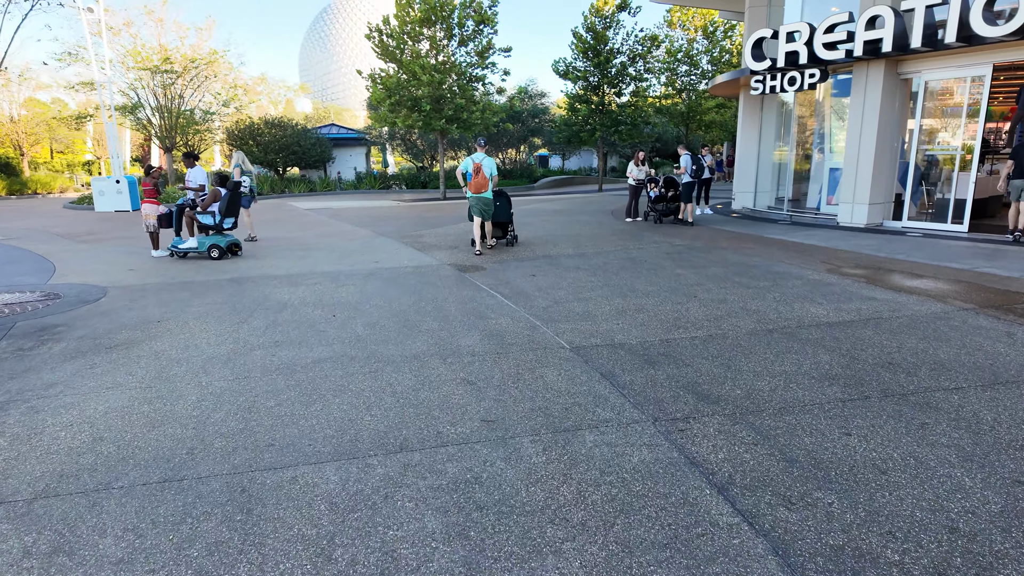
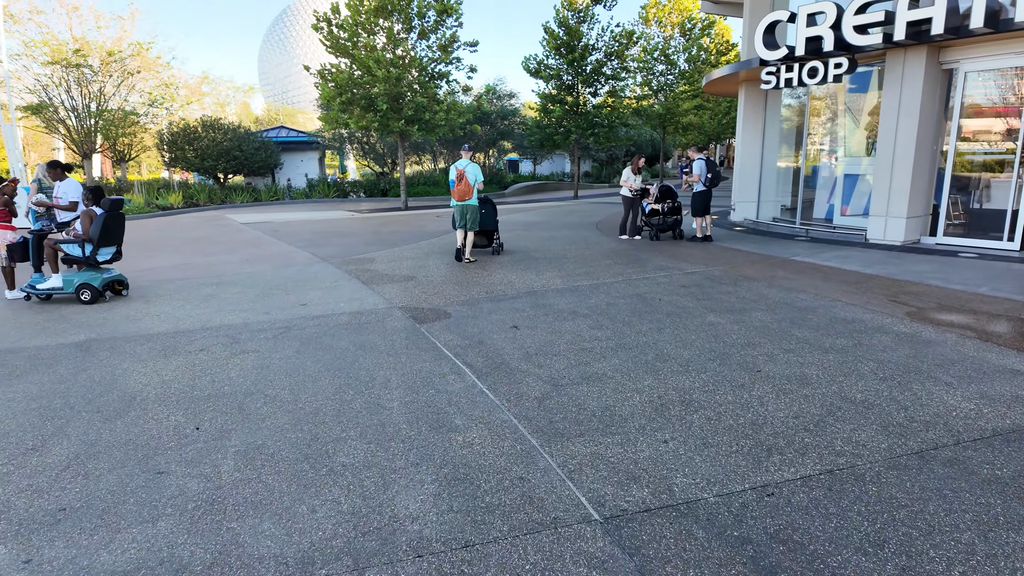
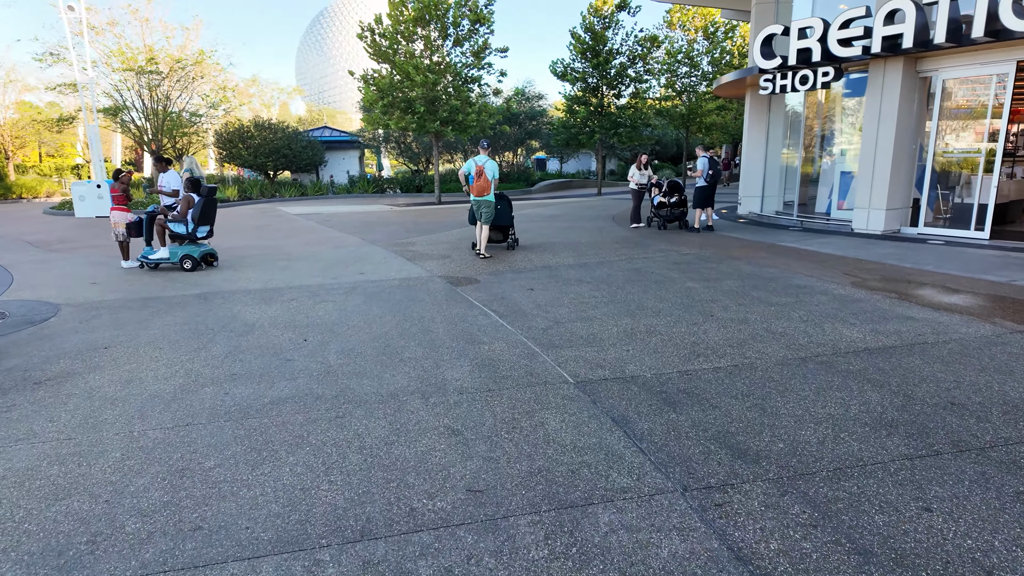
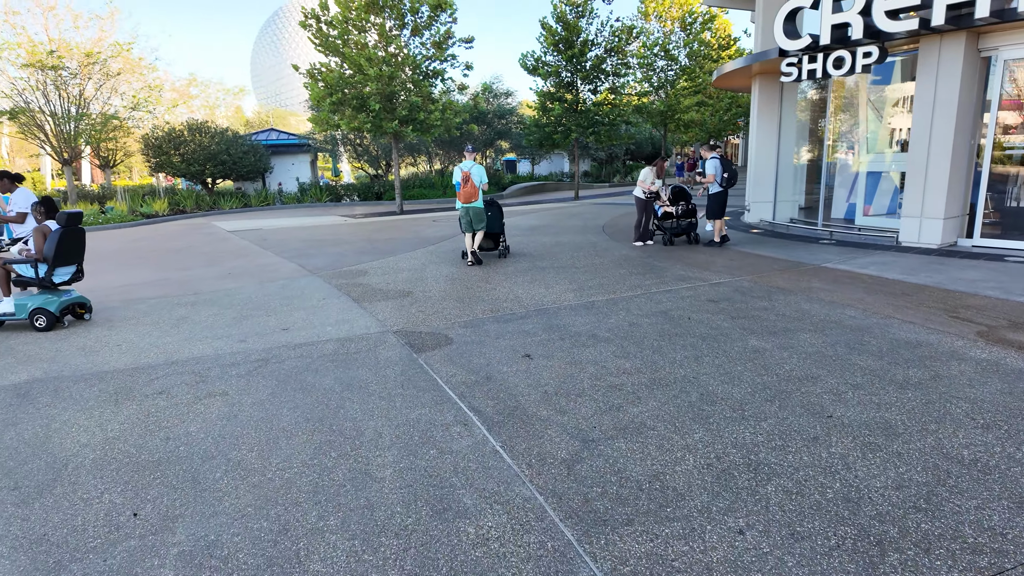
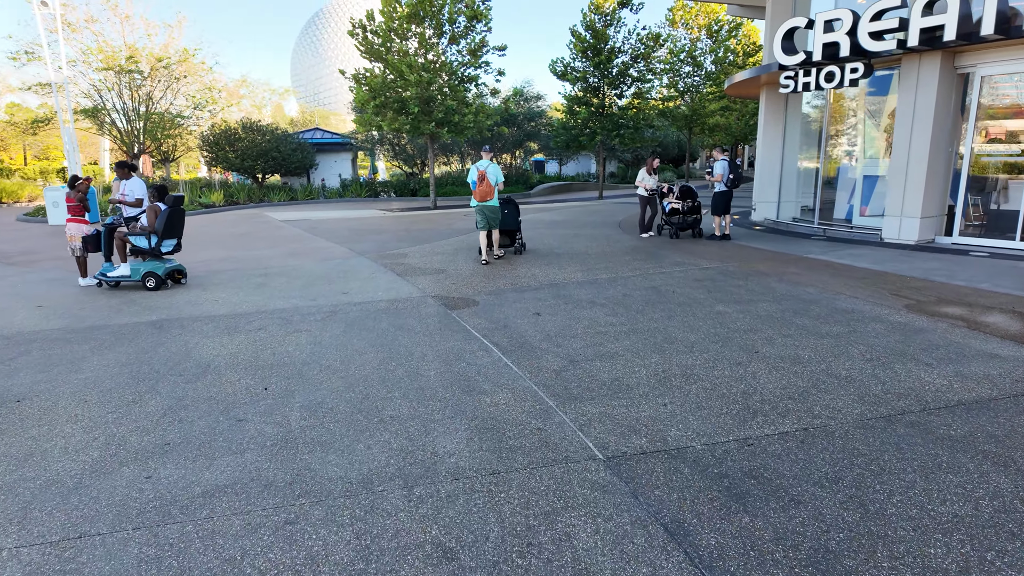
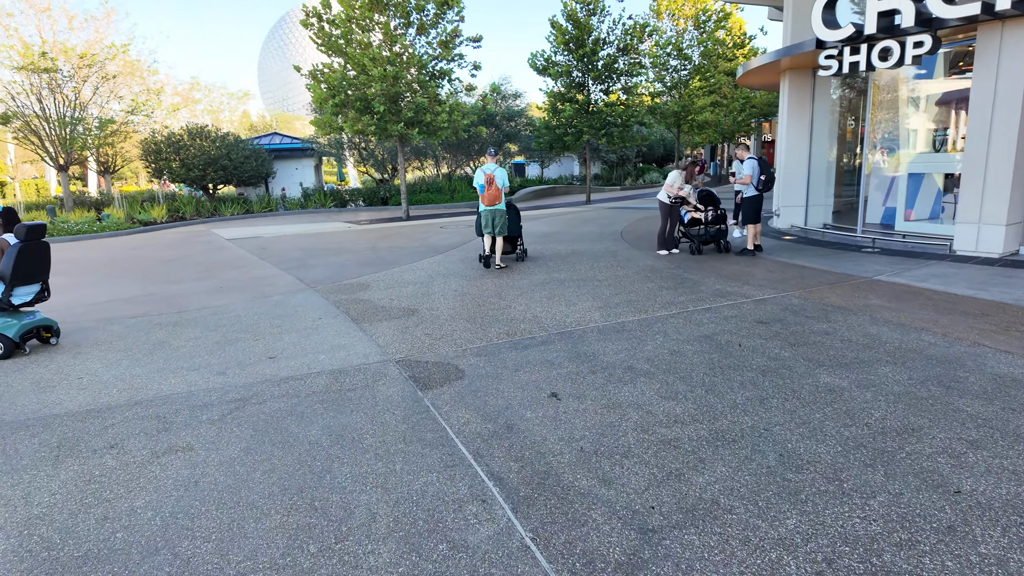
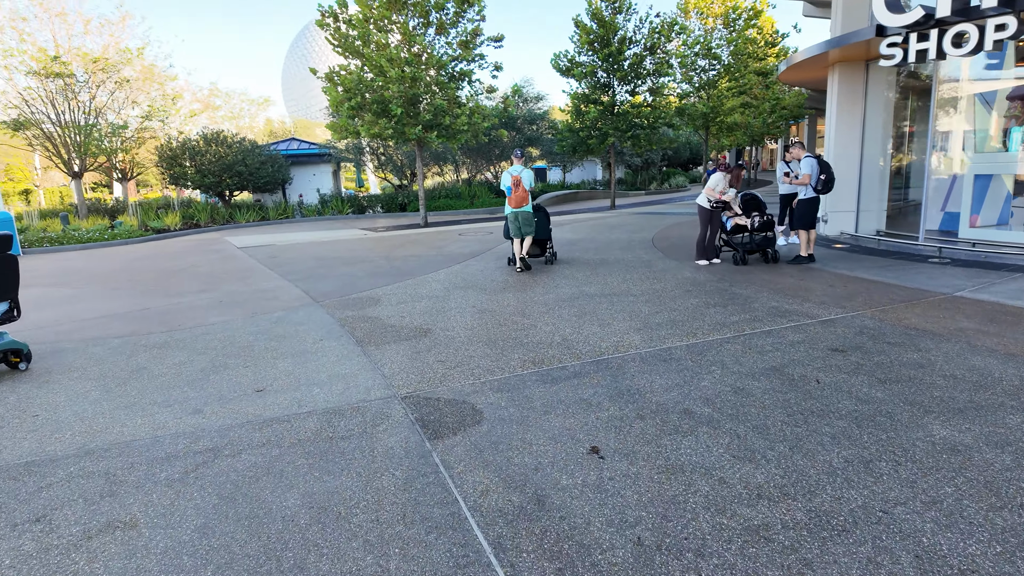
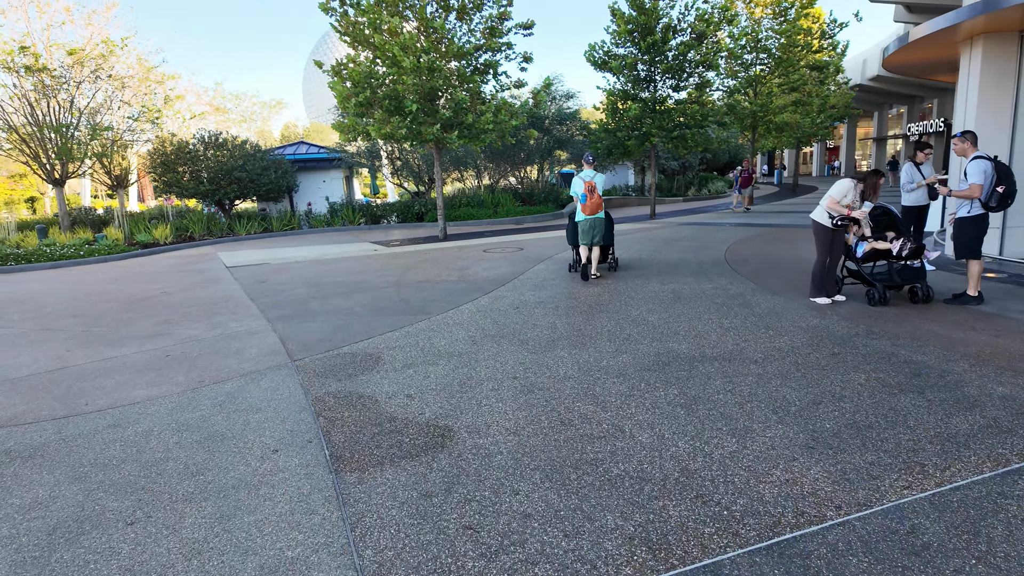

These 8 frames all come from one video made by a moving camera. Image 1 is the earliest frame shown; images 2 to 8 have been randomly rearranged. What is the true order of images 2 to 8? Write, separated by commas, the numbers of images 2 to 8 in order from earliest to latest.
3, 5, 2, 4, 6, 7, 8
